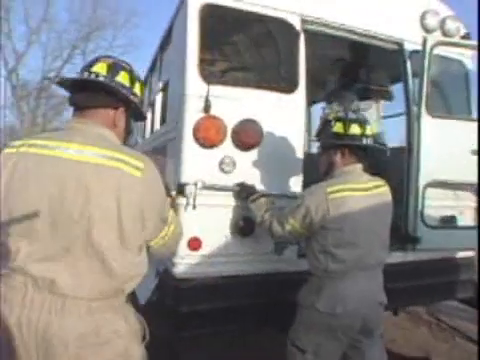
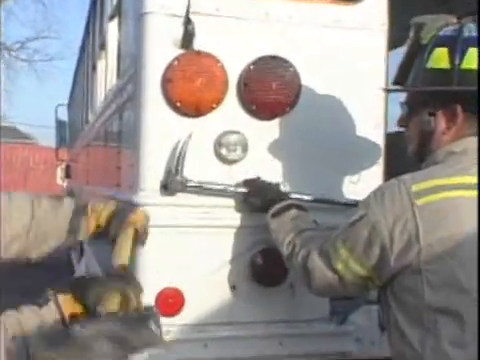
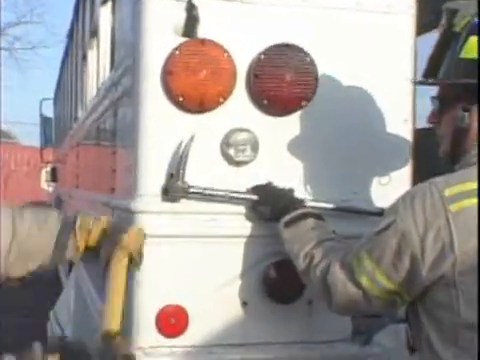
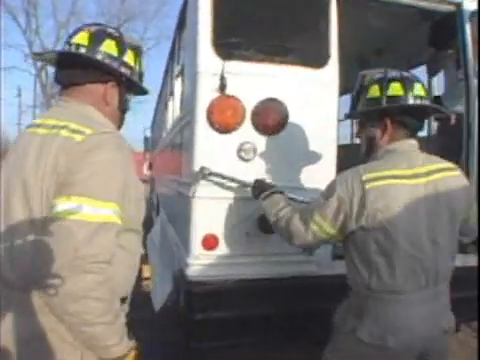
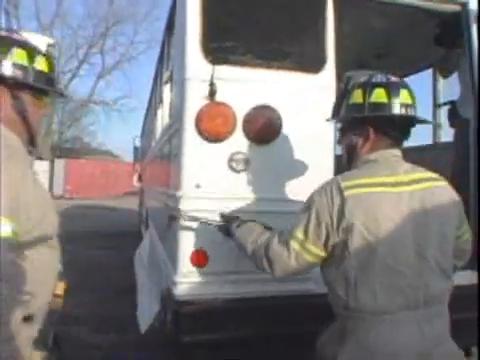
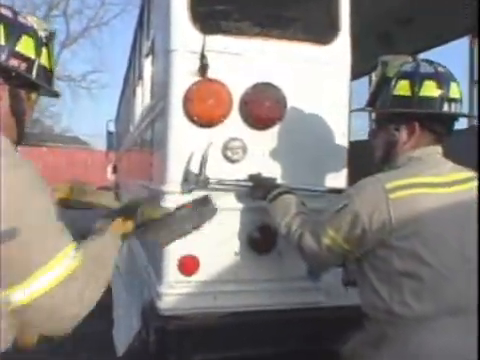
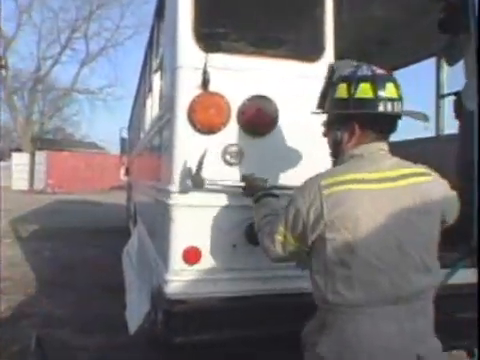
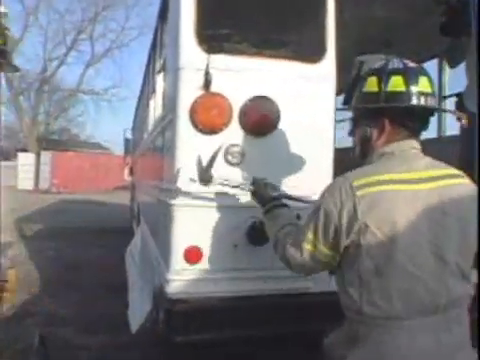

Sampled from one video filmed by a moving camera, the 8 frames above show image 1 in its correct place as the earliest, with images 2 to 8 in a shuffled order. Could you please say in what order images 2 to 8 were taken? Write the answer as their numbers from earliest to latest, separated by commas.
4, 5, 8, 7, 6, 2, 3
